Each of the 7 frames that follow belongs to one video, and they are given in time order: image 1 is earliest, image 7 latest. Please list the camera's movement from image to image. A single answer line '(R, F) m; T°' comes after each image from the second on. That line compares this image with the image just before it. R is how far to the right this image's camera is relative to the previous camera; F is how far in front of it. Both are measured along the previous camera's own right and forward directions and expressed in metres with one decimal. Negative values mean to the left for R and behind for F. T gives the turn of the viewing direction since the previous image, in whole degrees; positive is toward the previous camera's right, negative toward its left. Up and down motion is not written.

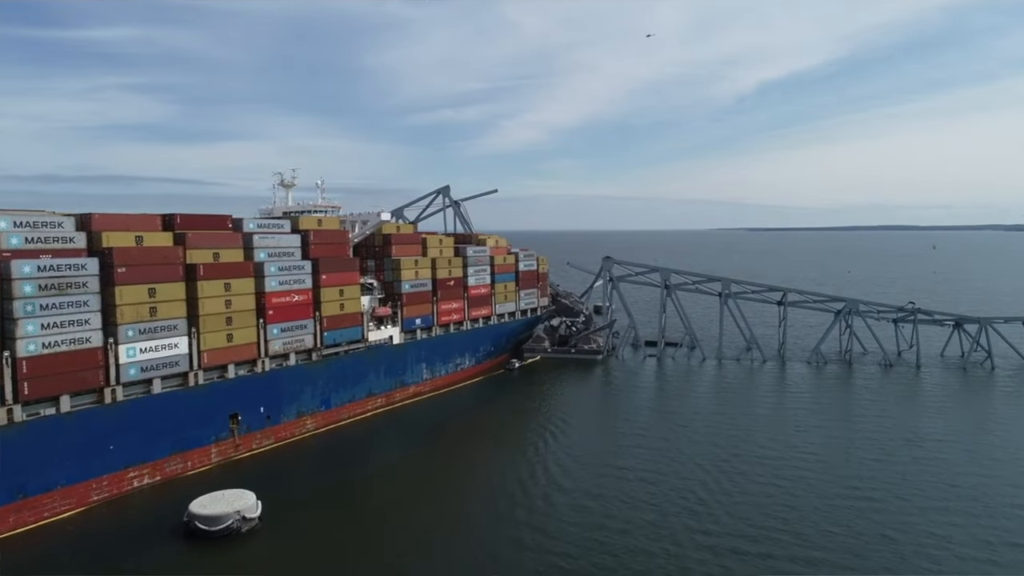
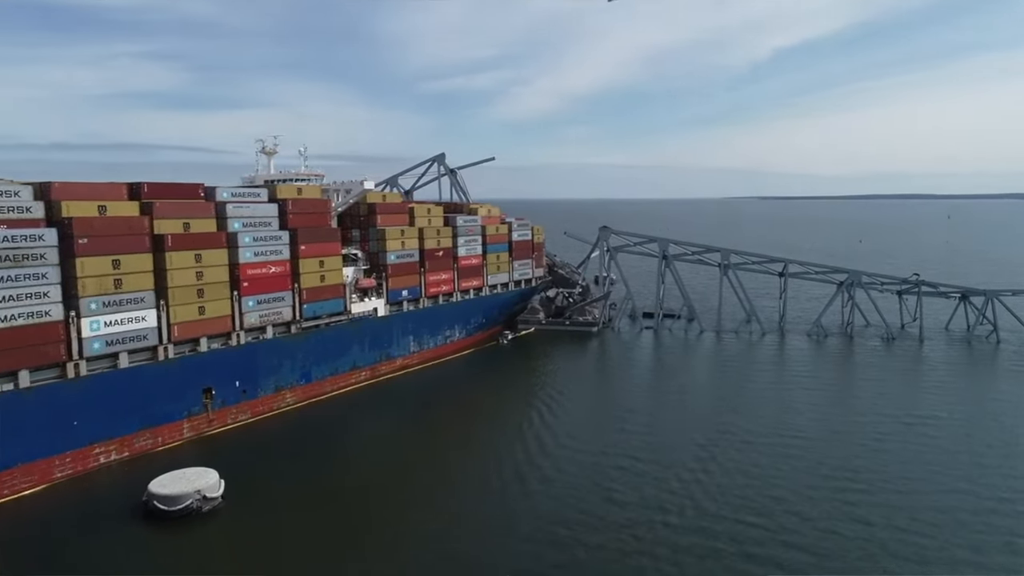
(+1.3, +1.1) m; -1°
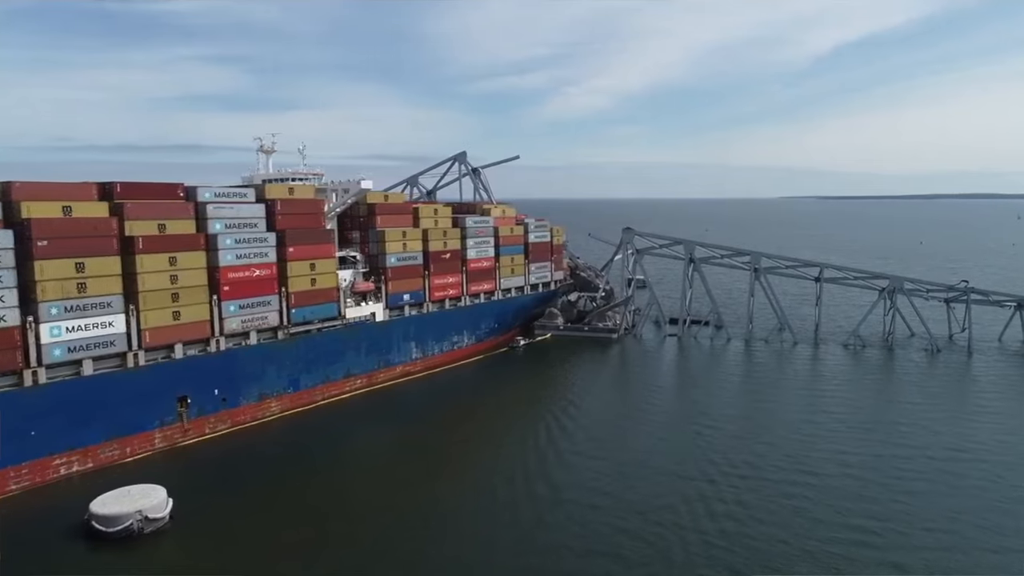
(+2.4, +2.3) m; -4°
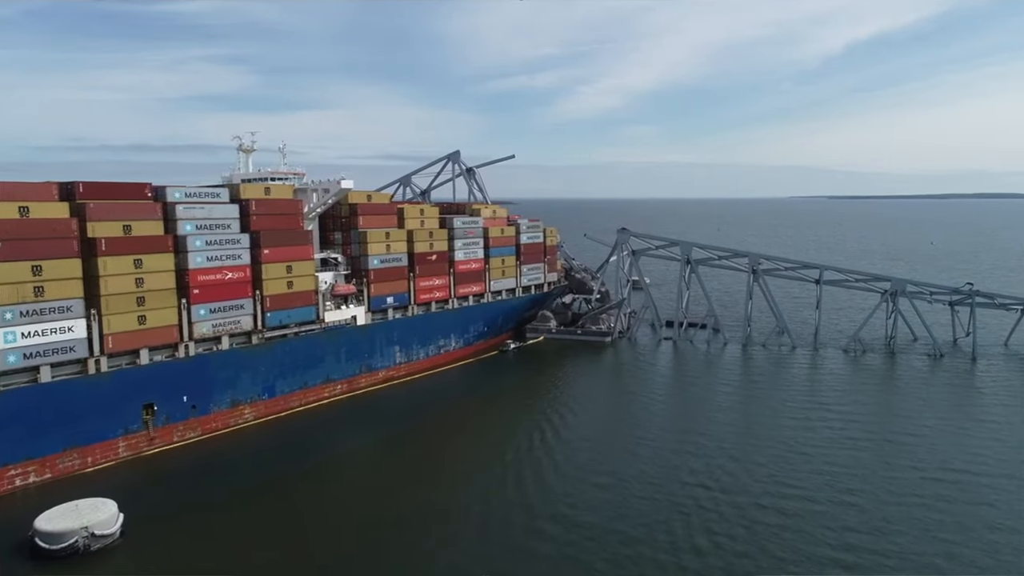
(+1.2, +1.1) m; -1°
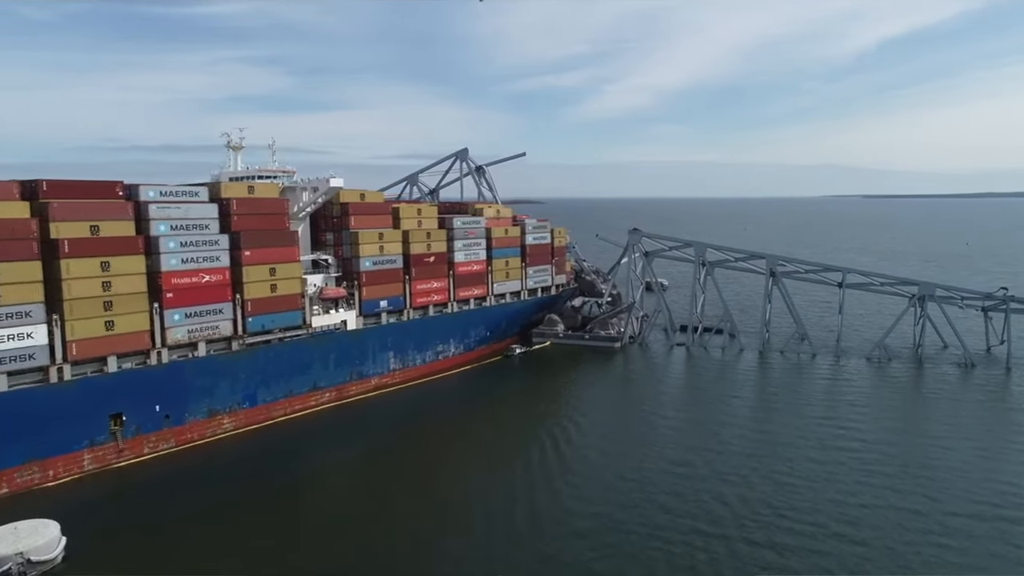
(+1.4, +1.9) m; -2°
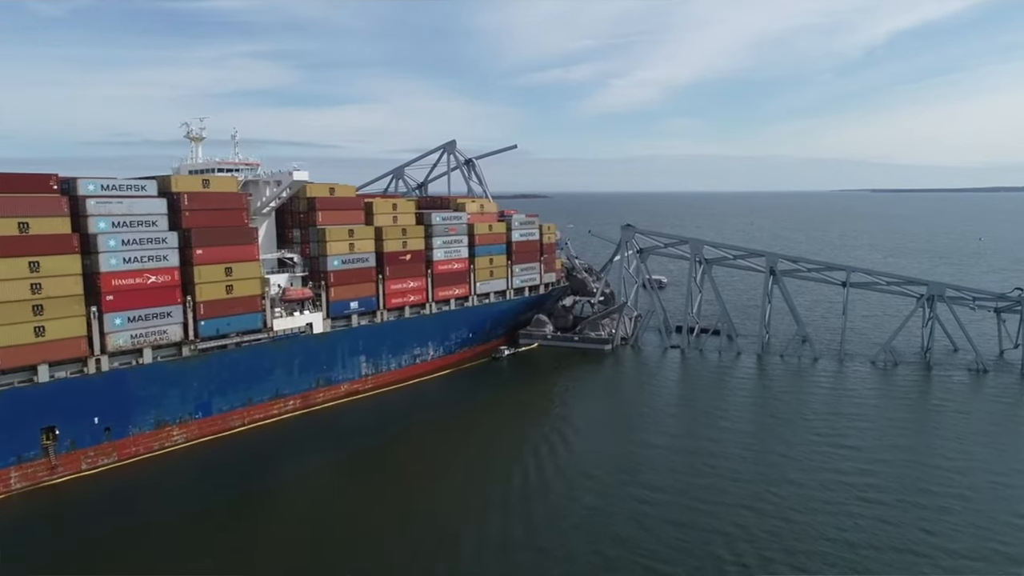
(+1.4, +2.2) m; -1°
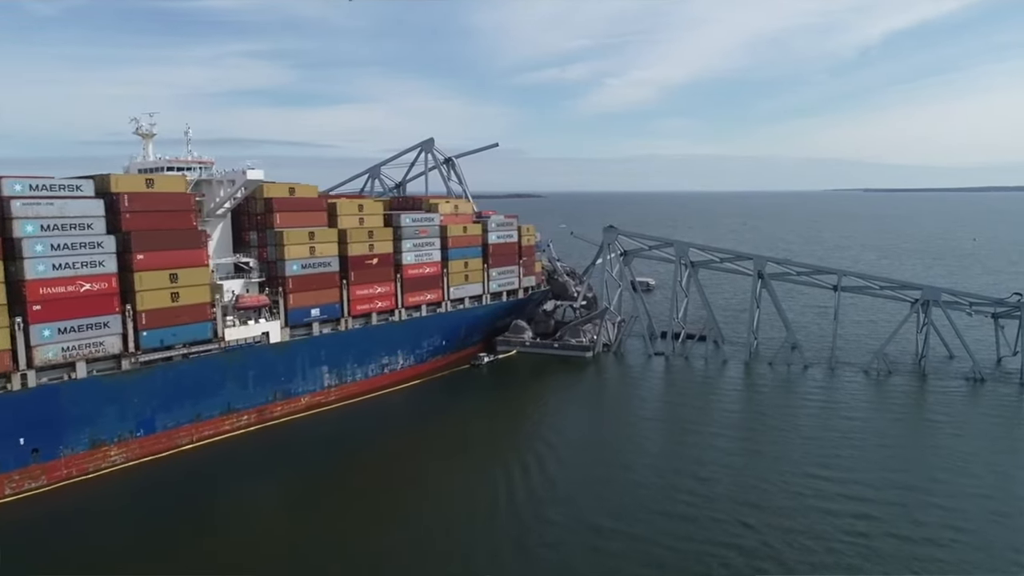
(+1.2, +1.8) m; 0°
